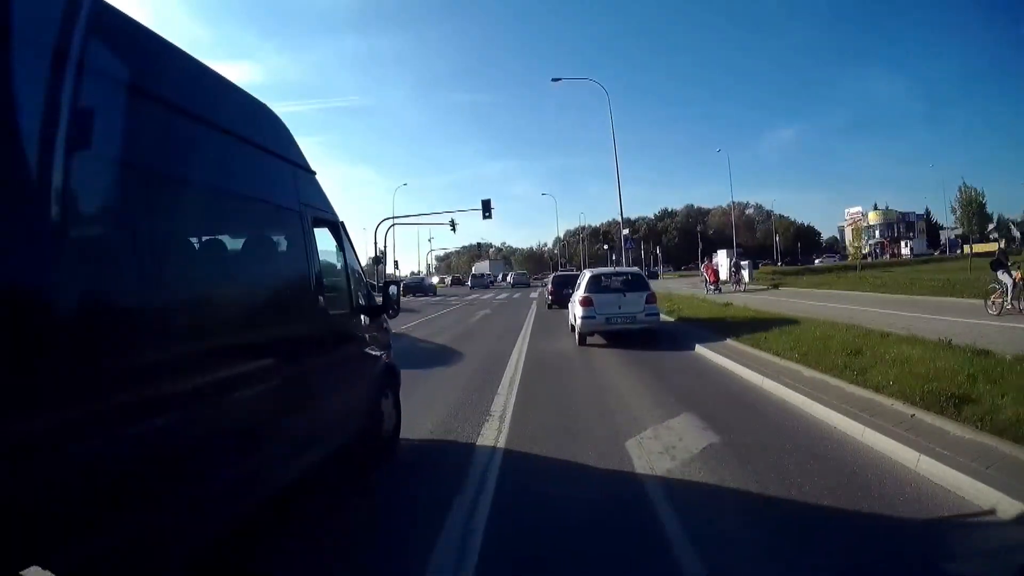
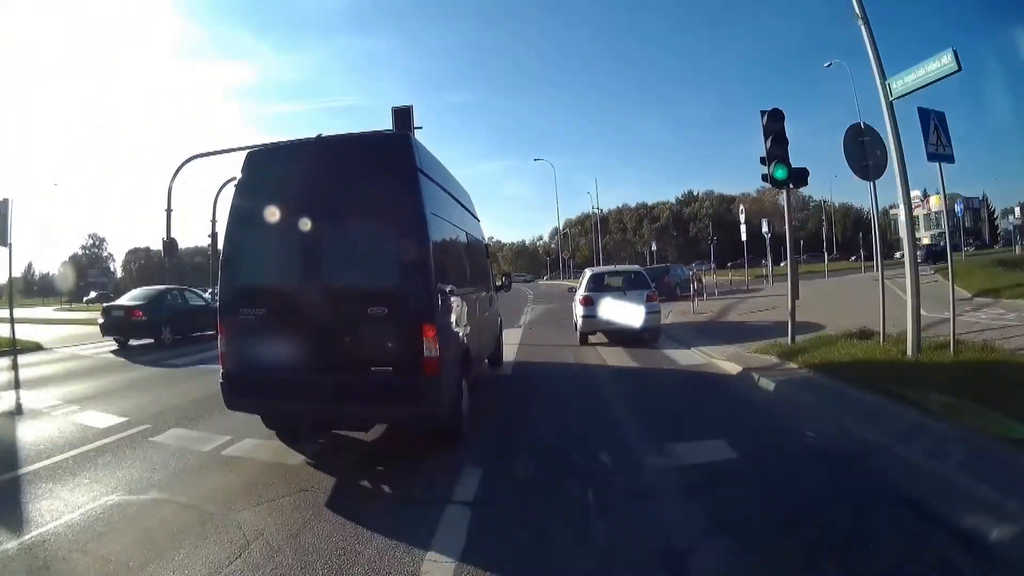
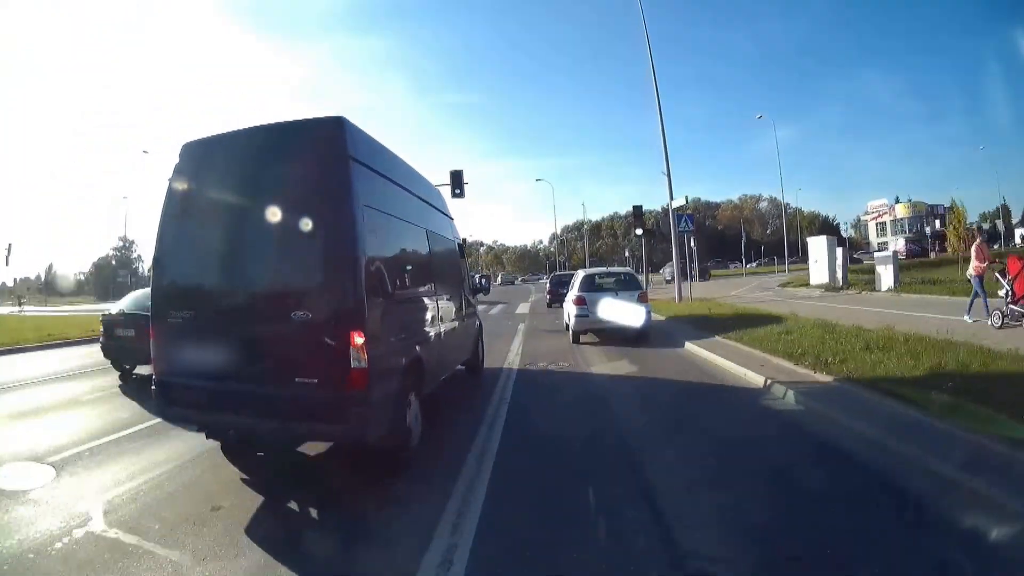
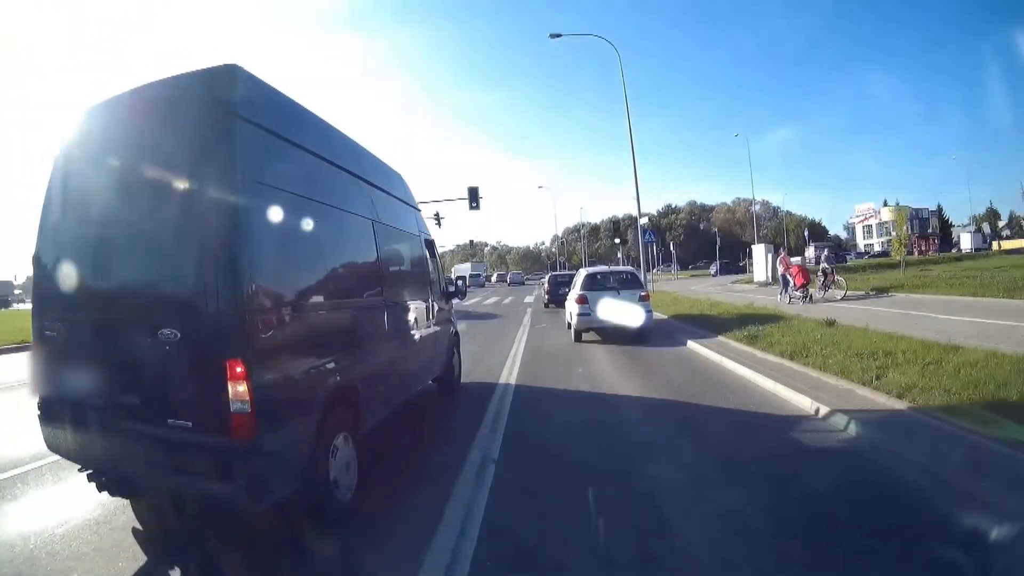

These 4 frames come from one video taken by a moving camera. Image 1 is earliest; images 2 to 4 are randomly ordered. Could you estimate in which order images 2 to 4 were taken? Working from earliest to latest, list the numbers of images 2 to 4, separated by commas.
4, 3, 2
